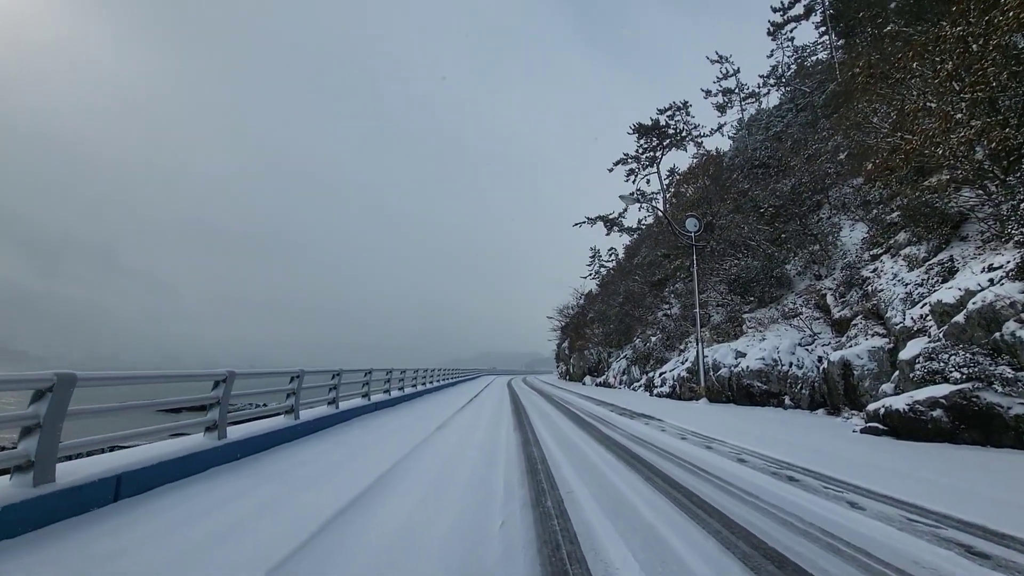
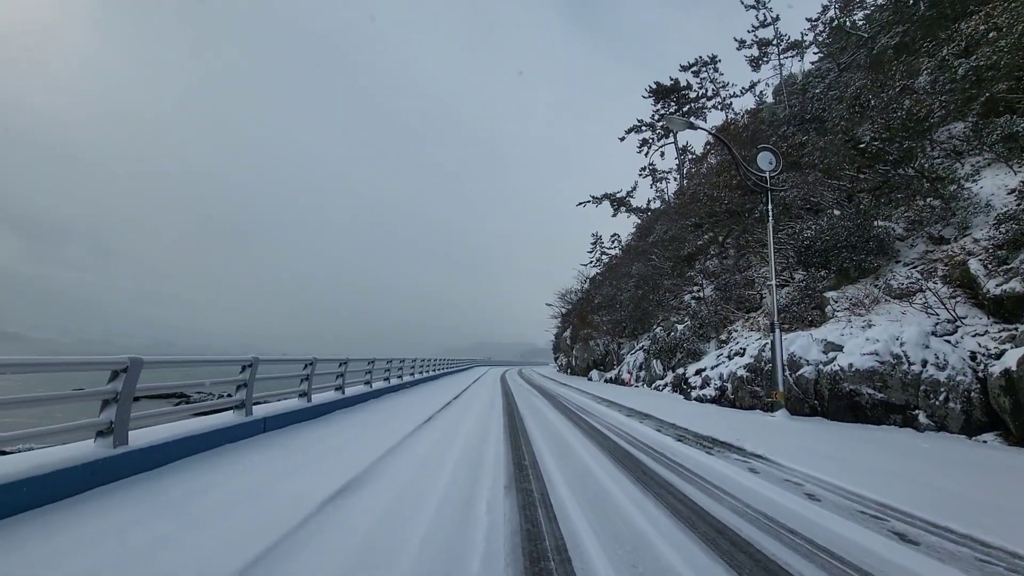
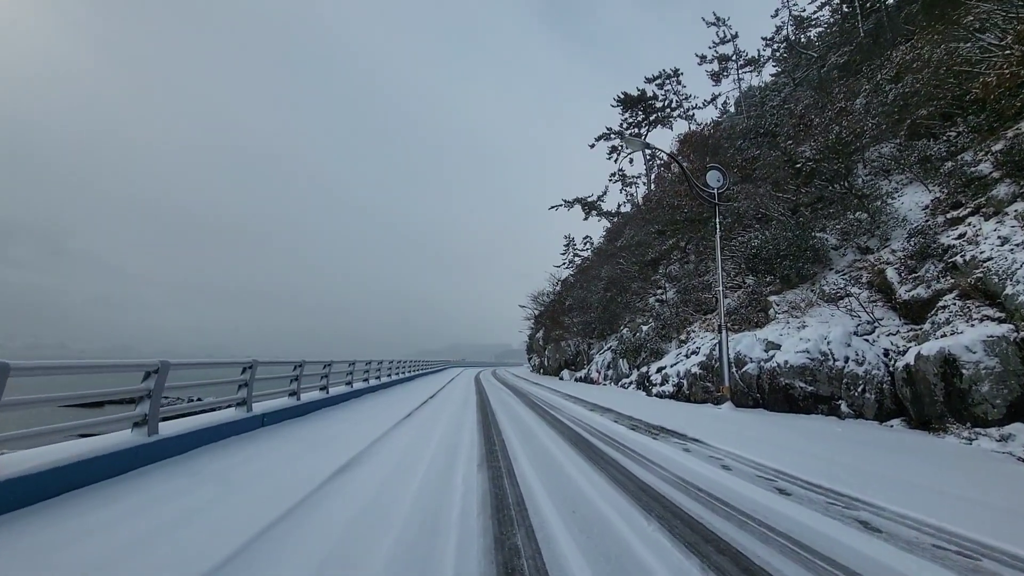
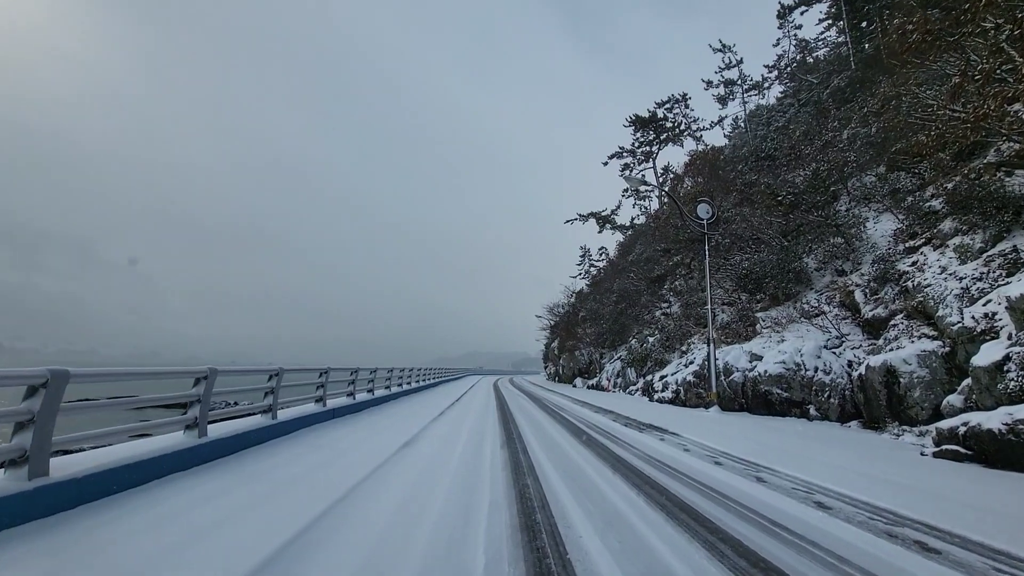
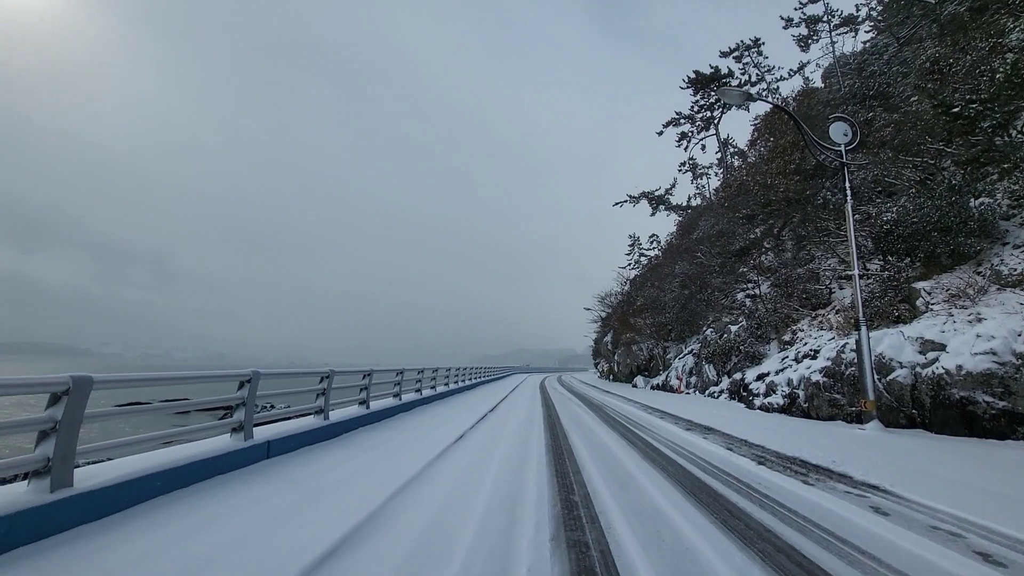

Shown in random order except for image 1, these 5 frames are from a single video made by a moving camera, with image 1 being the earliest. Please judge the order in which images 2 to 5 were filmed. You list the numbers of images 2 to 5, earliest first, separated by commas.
4, 3, 2, 5
